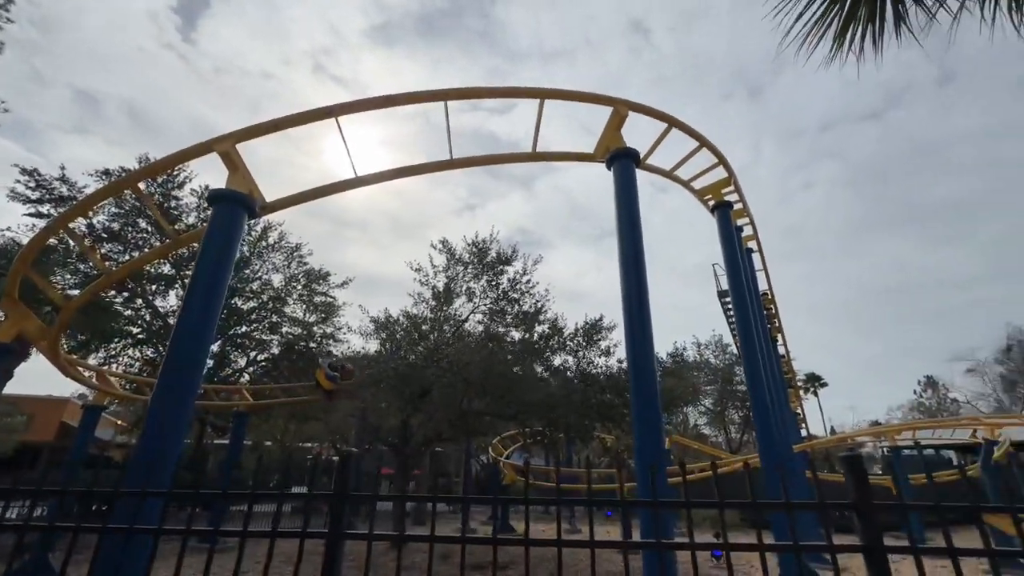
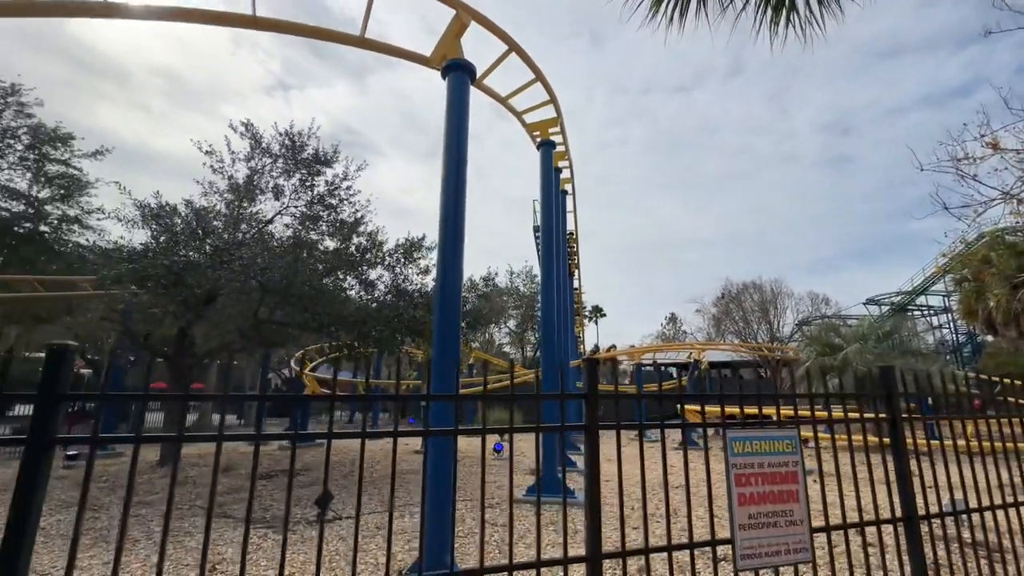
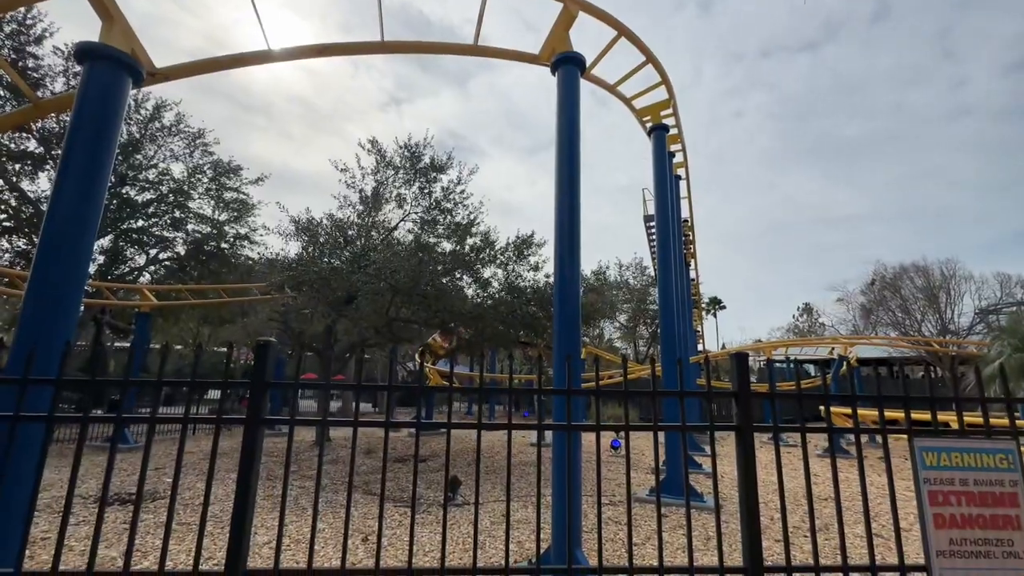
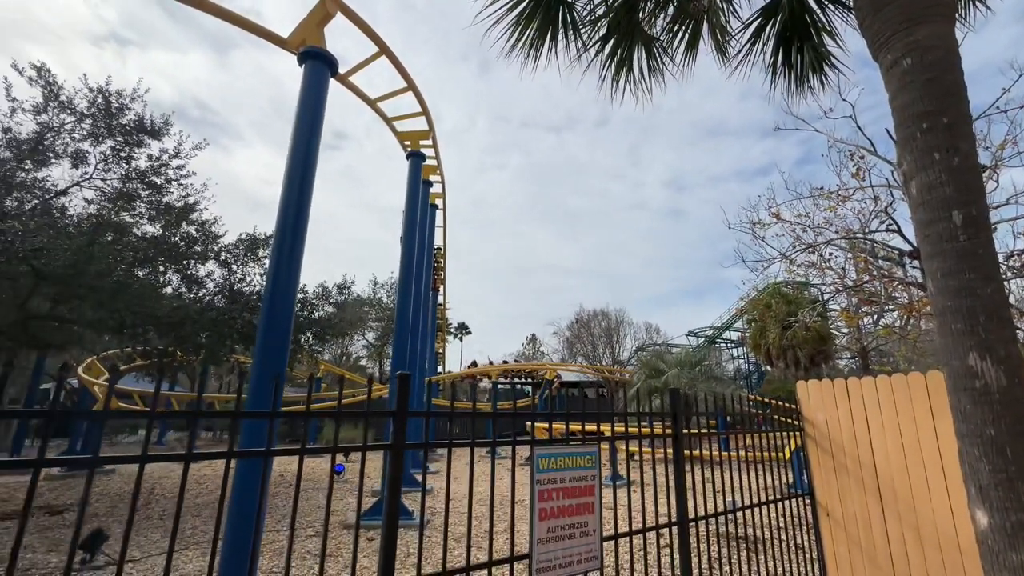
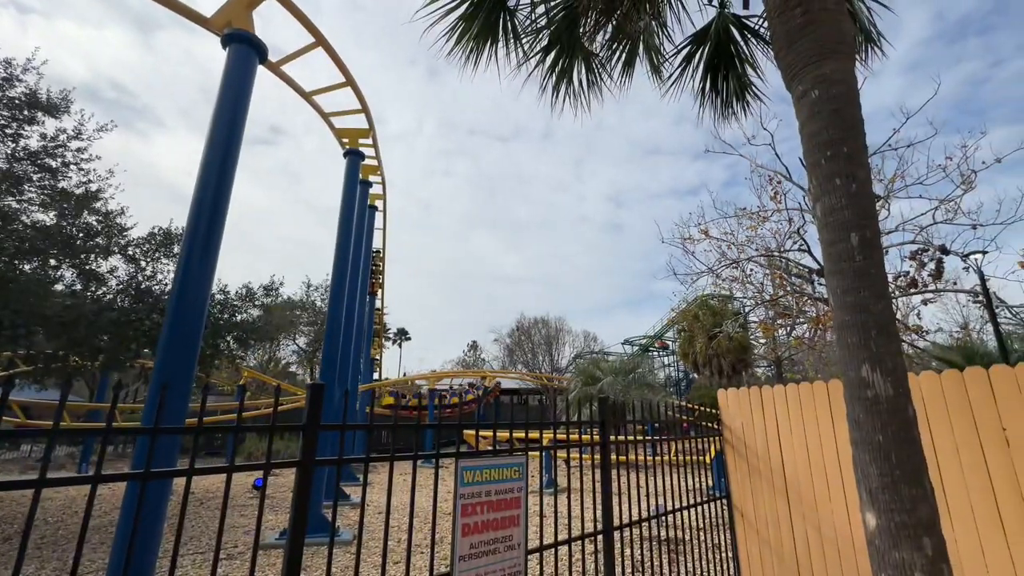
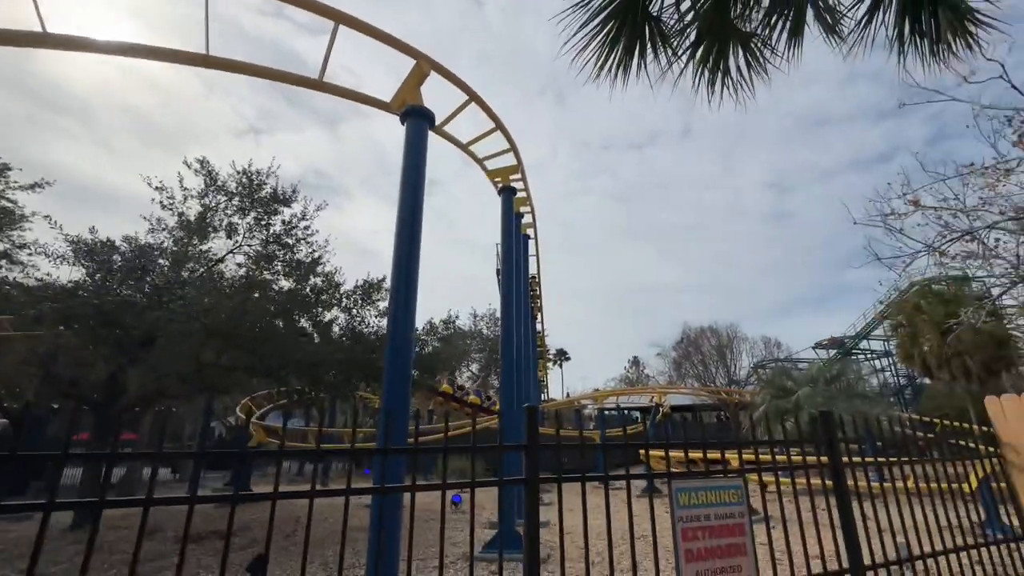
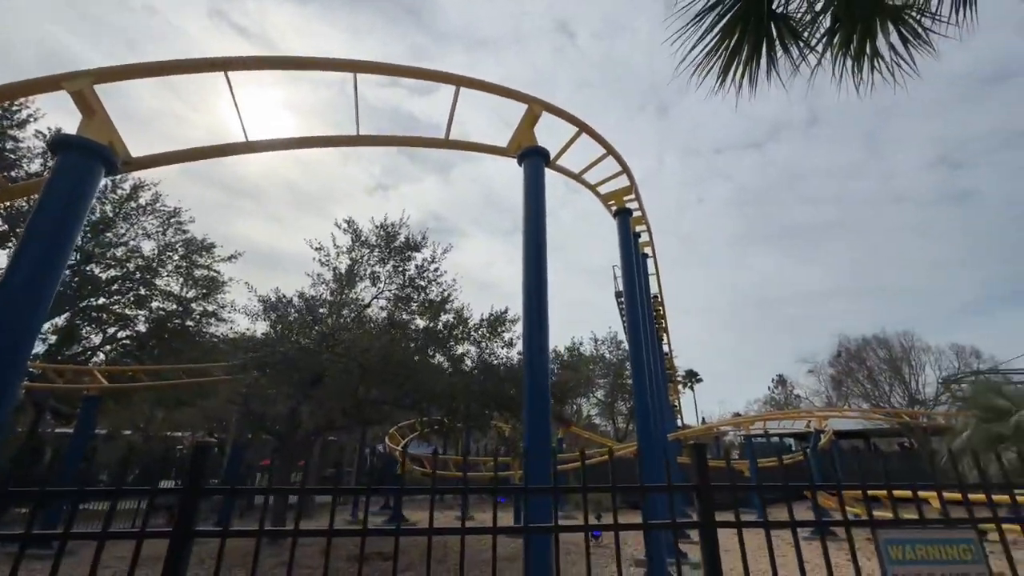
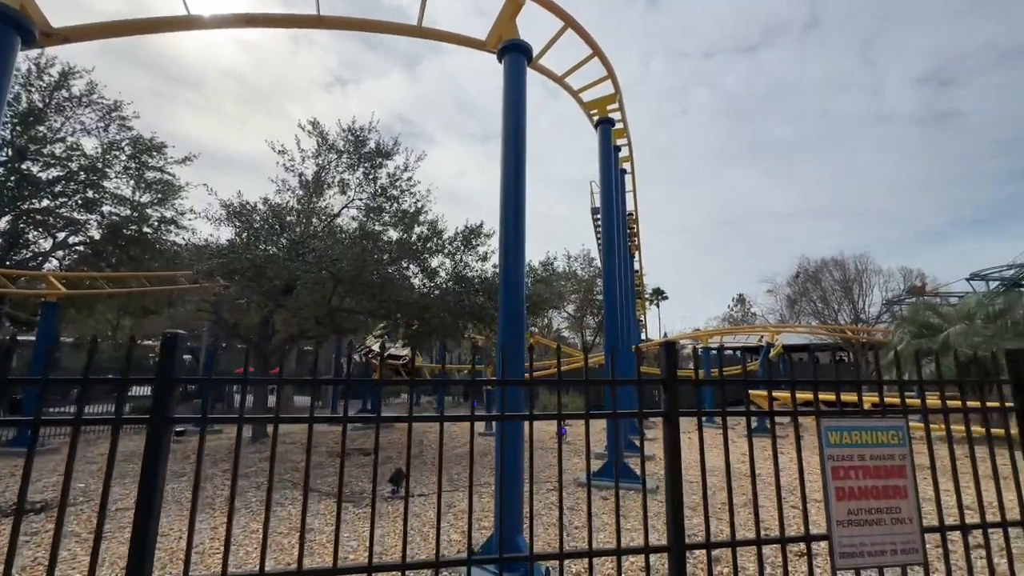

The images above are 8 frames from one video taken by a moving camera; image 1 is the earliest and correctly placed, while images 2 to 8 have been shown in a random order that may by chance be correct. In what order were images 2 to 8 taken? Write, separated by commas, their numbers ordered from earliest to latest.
7, 6, 5, 4, 2, 3, 8
